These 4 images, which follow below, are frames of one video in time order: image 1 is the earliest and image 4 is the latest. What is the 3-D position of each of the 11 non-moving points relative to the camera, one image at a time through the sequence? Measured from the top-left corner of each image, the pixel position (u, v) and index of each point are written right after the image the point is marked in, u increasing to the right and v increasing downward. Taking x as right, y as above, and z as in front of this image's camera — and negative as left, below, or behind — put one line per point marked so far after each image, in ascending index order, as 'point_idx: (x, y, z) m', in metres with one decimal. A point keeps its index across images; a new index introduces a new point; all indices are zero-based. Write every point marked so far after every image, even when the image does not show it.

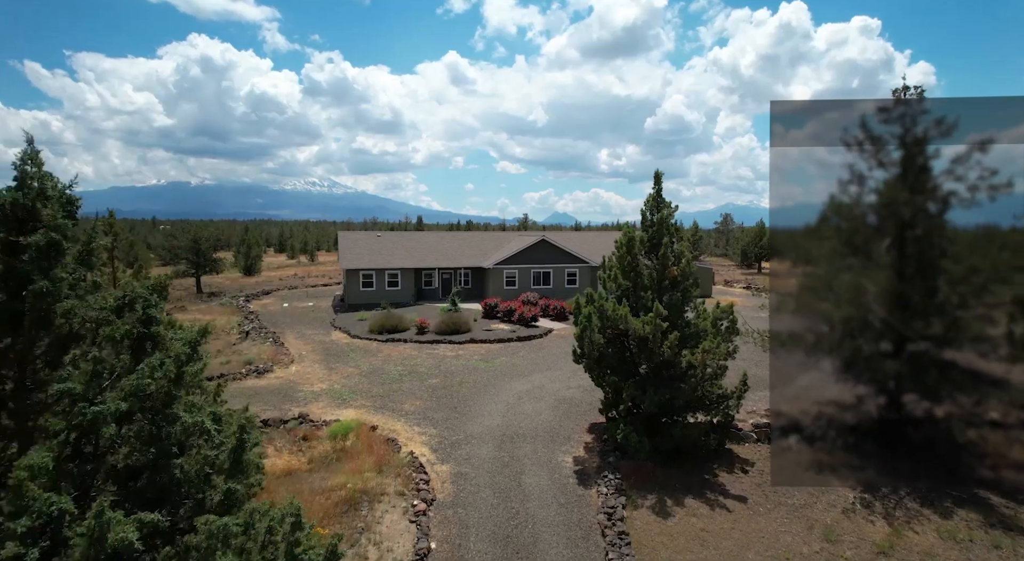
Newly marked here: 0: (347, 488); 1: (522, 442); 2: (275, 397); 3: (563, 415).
0: (-3.1, -3.8, +11.3) m
1: (+0.2, -3.7, +14.2) m
2: (-6.6, -3.3, +17.2) m
3: (+1.3, -3.6, +16.1) m
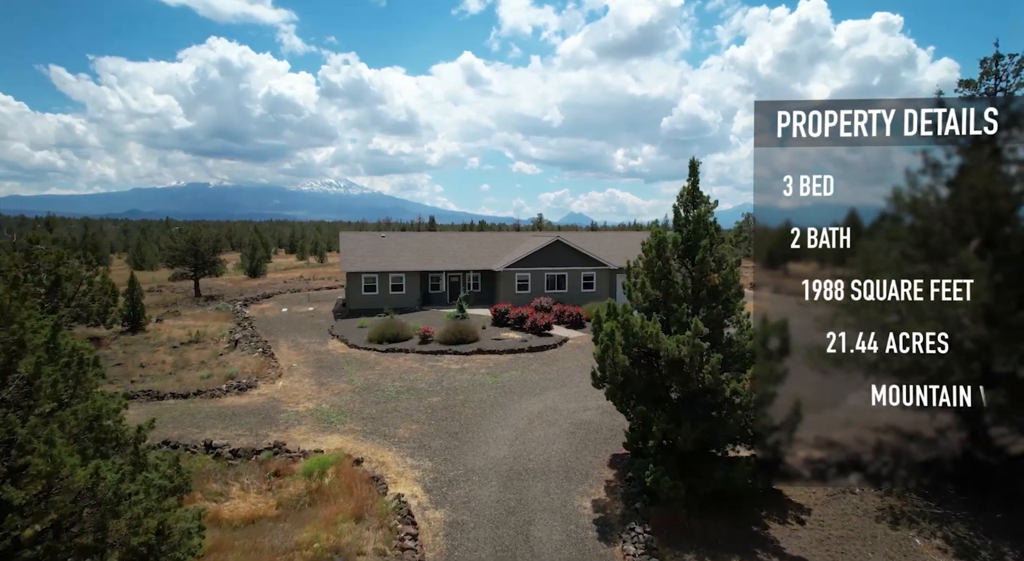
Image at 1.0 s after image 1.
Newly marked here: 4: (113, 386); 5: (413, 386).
0: (-3.0, -4.0, +9.2) m
1: (+0.4, -3.9, +12.0) m
2: (-6.4, -3.4, +15.2) m
3: (+1.5, -3.7, +14.0) m
4: (-11.1, -3.0, +17.1) m
5: (-3.0, -3.2, +18.4) m
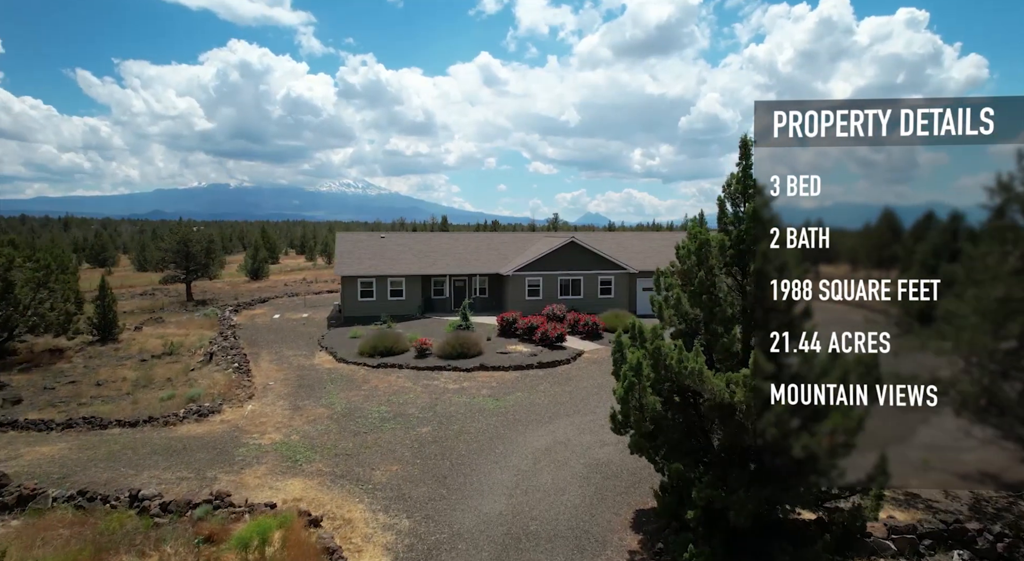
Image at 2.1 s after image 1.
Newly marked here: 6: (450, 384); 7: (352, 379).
0: (-3.1, -4.2, +6.7) m
1: (+0.3, -4.1, +9.4) m
2: (-6.4, -3.6, +12.7) m
3: (+1.5, -3.9, +11.3) m
4: (-11.1, -3.2, +14.8) m
5: (-2.9, -3.4, +15.8) m
6: (-1.9, -3.1, +18.3) m
7: (-4.9, -3.0, +18.9) m
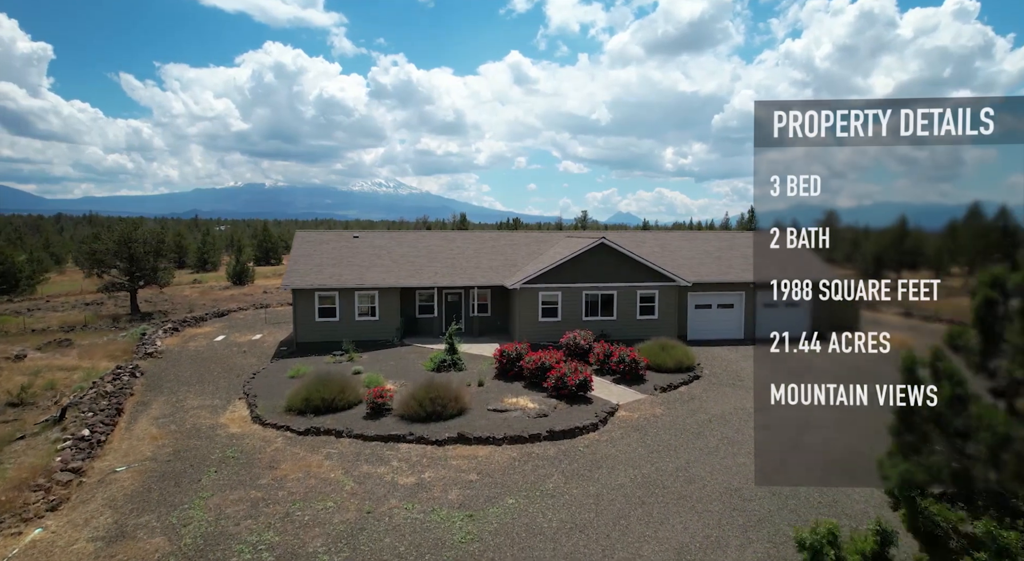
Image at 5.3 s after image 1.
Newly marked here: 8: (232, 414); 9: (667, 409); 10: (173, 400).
0: (-3.8, -4.7, -0.2) m
1: (-0.3, -4.7, +2.3) m
2: (-6.8, -4.1, +6.0) m
3: (+1.0, -4.5, +4.2) m
4: (-11.4, -3.6, +8.2) m
5: (-3.2, -3.9, +8.9) m
6: (-2.0, -3.6, +11.4) m
7: (-5.1, -3.5, +12.1) m
8: (-6.7, -3.2, +14.7) m
9: (+3.8, -3.2, +15.2) m
10: (-8.6, -3.0, +15.7) m
